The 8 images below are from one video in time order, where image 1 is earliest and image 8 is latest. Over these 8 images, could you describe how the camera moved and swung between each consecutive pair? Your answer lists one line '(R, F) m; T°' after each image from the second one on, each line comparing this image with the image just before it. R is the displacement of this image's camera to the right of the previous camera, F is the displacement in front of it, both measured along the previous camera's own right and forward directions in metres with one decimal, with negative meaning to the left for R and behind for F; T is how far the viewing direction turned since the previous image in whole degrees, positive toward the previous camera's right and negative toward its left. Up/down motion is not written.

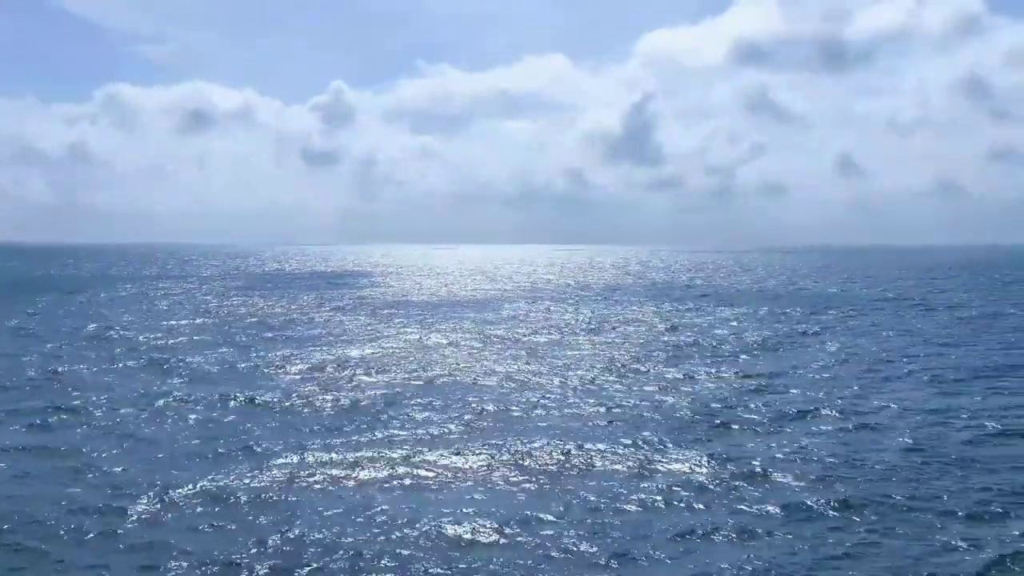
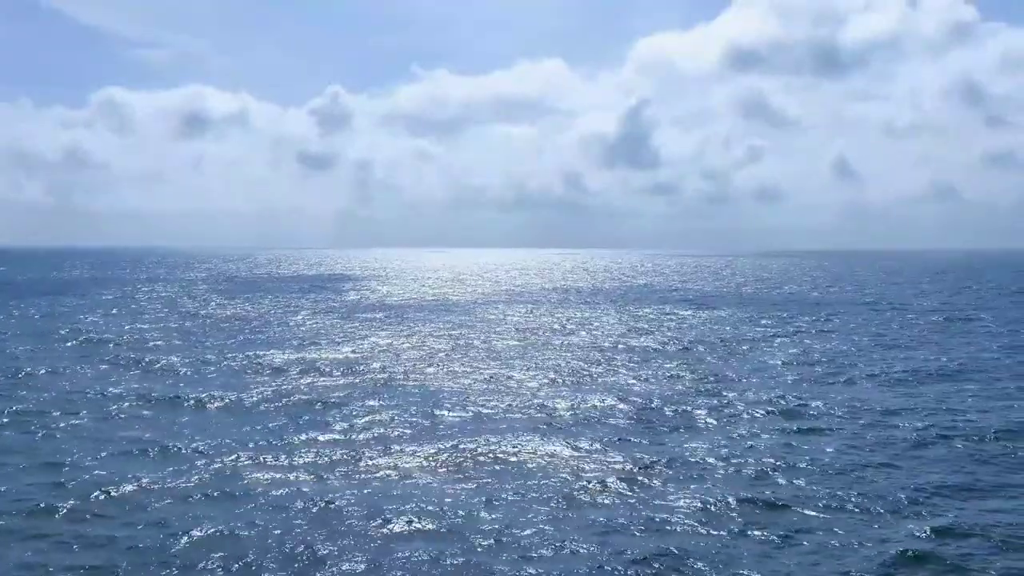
(+1.7, -0.5) m; -1°
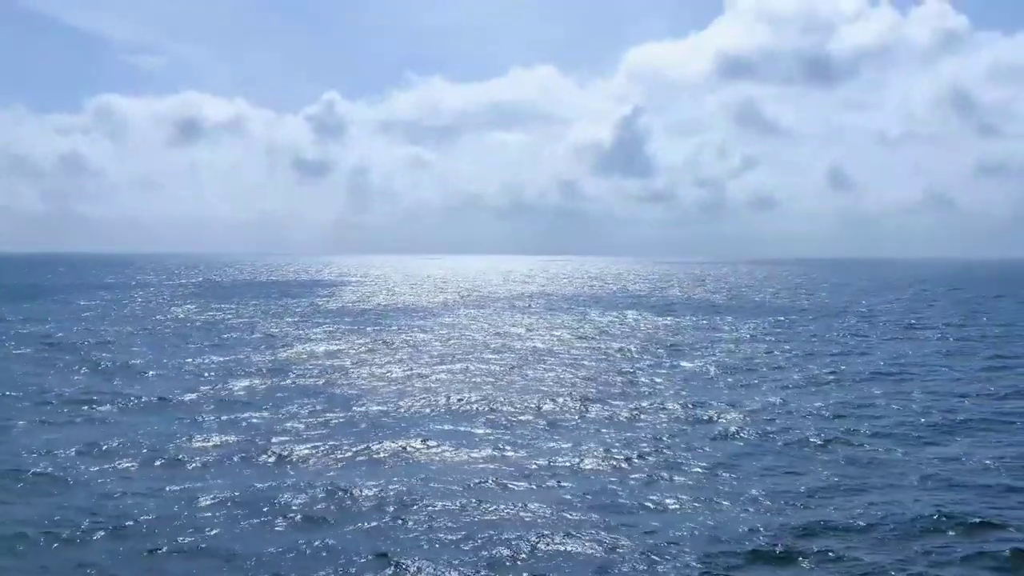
(+1.8, -0.6) m; 0°
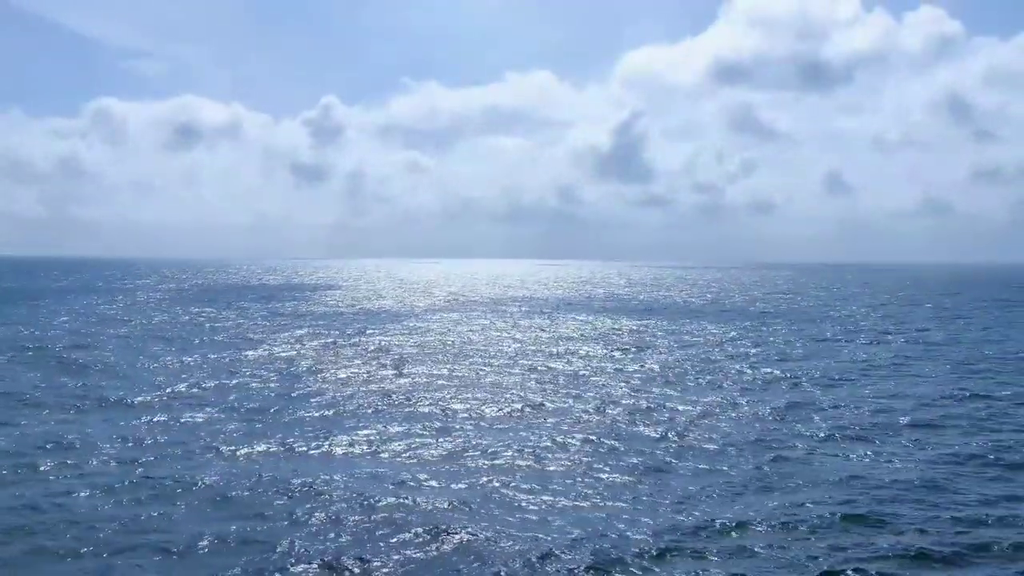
(+1.1, -0.1) m; 0°
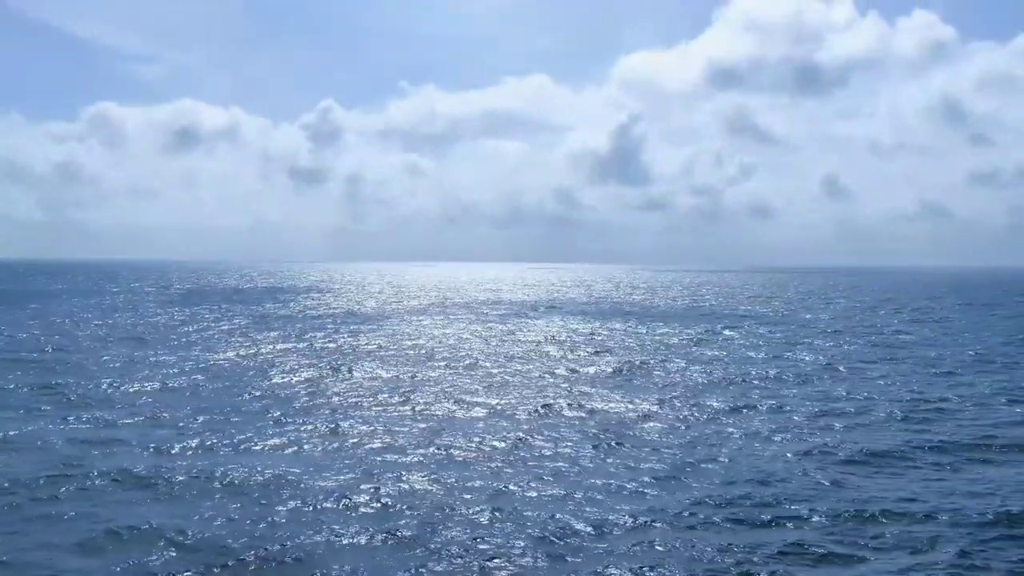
(+1.1, -0.1) m; 0°
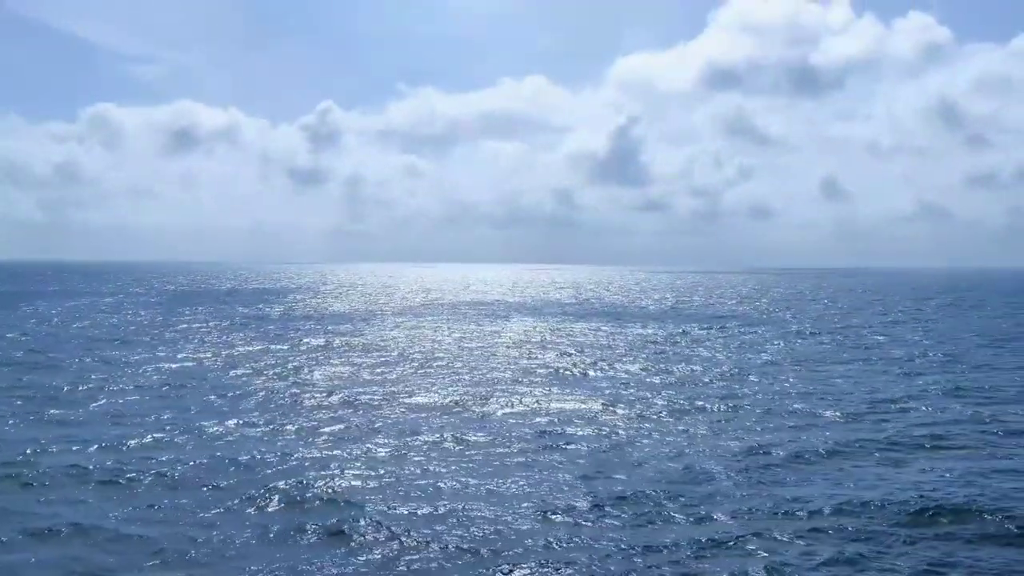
(+0.8, 0.0) m; 0°
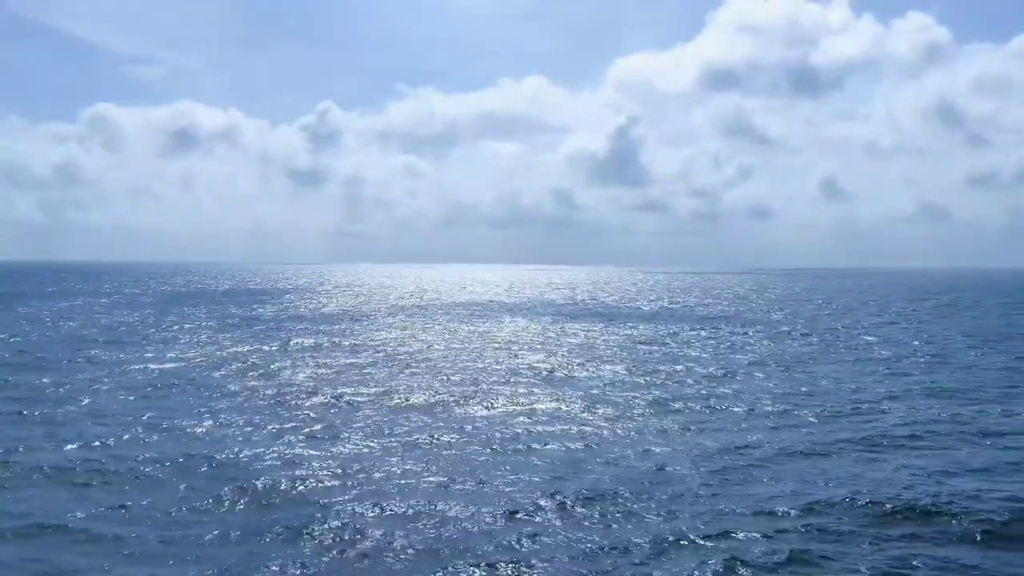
(-2.5, -1.3) m; 0°
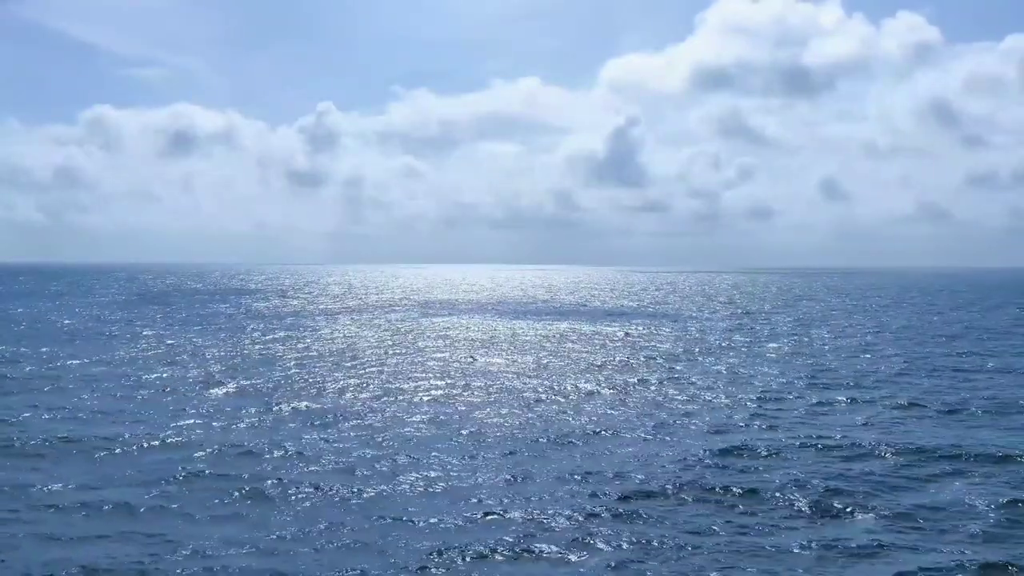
(-2.3, -1.1) m; 0°
